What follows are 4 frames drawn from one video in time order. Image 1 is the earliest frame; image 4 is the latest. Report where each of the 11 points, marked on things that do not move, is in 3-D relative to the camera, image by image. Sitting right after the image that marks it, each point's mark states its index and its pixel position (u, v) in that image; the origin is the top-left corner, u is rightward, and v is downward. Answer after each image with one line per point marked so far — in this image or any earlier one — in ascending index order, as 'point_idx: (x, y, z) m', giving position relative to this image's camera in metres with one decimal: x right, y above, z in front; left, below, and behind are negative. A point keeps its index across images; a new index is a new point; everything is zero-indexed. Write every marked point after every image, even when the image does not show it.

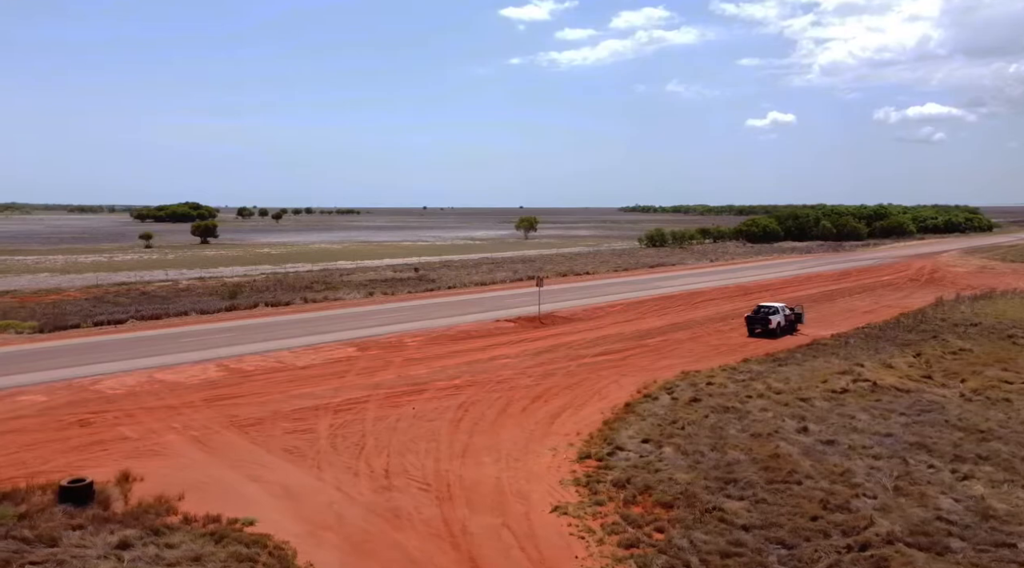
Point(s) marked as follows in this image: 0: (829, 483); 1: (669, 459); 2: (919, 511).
0: (+5.2, -3.4, +11.8) m
1: (+2.9, -3.4, +13.5) m
2: (+6.1, -3.5, +10.7) m
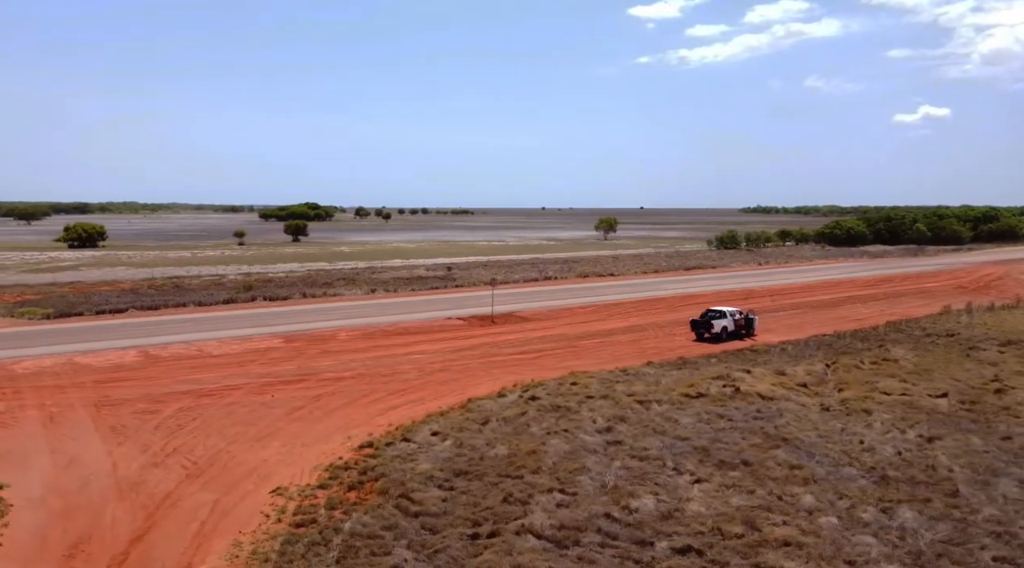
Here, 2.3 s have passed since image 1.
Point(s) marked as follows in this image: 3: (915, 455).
0: (+0.5, -3.3, +12.0) m
1: (-1.6, -3.3, +13.9) m
2: (+1.2, -3.5, +10.8) m
3: (+7.8, -3.3, +13.7) m
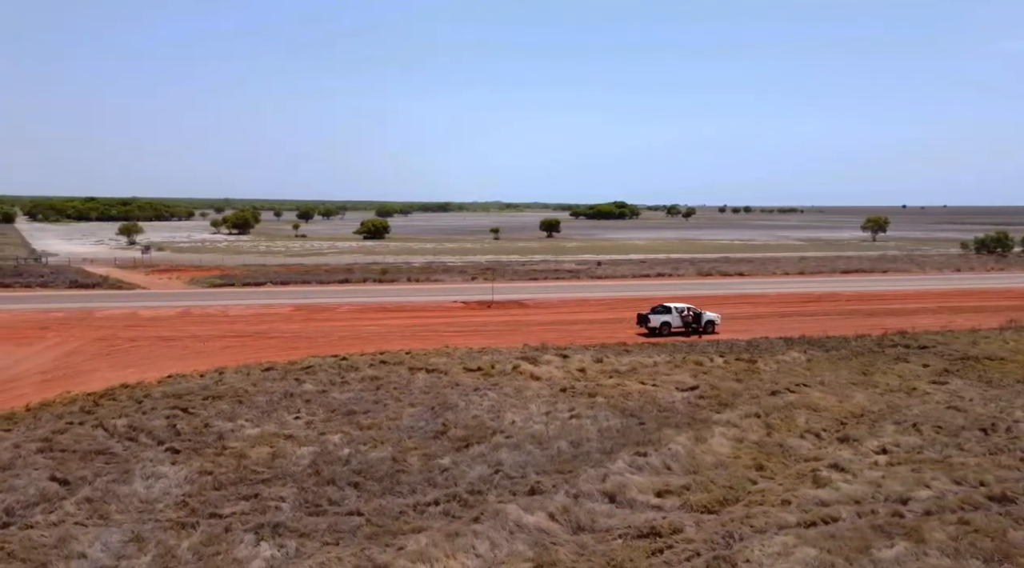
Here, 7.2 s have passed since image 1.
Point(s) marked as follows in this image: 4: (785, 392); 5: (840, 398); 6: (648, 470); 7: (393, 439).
0: (-7.3, -2.8, +16.2) m
1: (-8.6, -2.7, +18.7) m
2: (-7.1, -2.9, +14.8) m
3: (+0.2, -3.0, +15.2) m
4: (+7.0, -2.8, +17.8) m
5: (+8.2, -2.9, +17.4) m
6: (+2.4, -3.2, +12.1) m
7: (-2.4, -3.1, +14.0) m
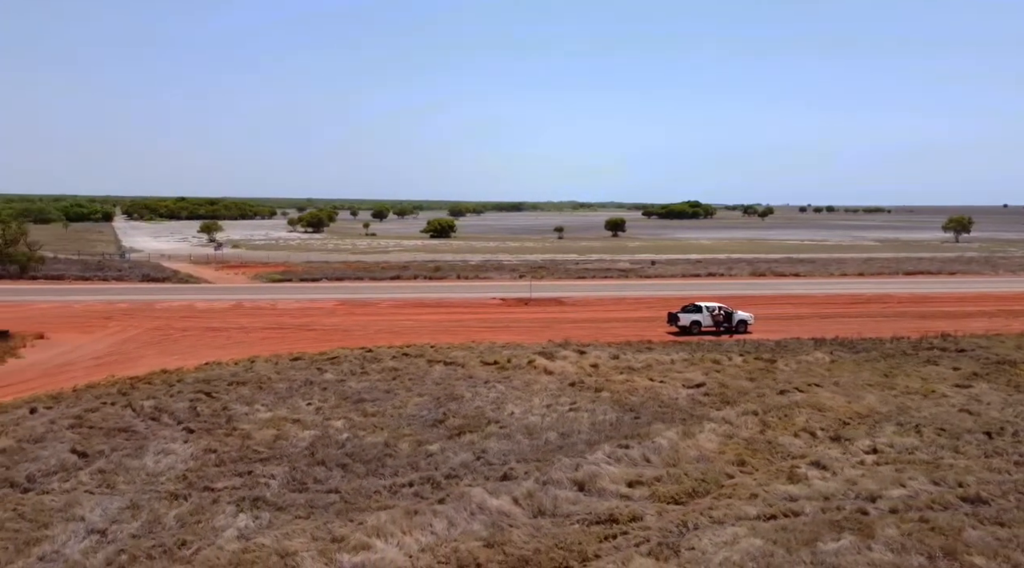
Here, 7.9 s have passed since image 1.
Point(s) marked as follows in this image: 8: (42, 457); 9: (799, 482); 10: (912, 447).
0: (-7.2, -2.6, +17.3) m
1: (-8.2, -2.5, +20.0) m
2: (-7.1, -2.7, +15.9) m
3: (+0.1, -3.0, +15.6) m
4: (+7.1, -2.8, +17.6) m
5: (+8.3, -2.8, +17.1) m
6: (+2.0, -3.2, +12.3) m
7: (-2.5, -3.0, +14.7) m
8: (-8.1, -3.0, +12.1) m
9: (+4.7, -3.3, +11.5) m
10: (+7.6, -3.1, +13.3) m
